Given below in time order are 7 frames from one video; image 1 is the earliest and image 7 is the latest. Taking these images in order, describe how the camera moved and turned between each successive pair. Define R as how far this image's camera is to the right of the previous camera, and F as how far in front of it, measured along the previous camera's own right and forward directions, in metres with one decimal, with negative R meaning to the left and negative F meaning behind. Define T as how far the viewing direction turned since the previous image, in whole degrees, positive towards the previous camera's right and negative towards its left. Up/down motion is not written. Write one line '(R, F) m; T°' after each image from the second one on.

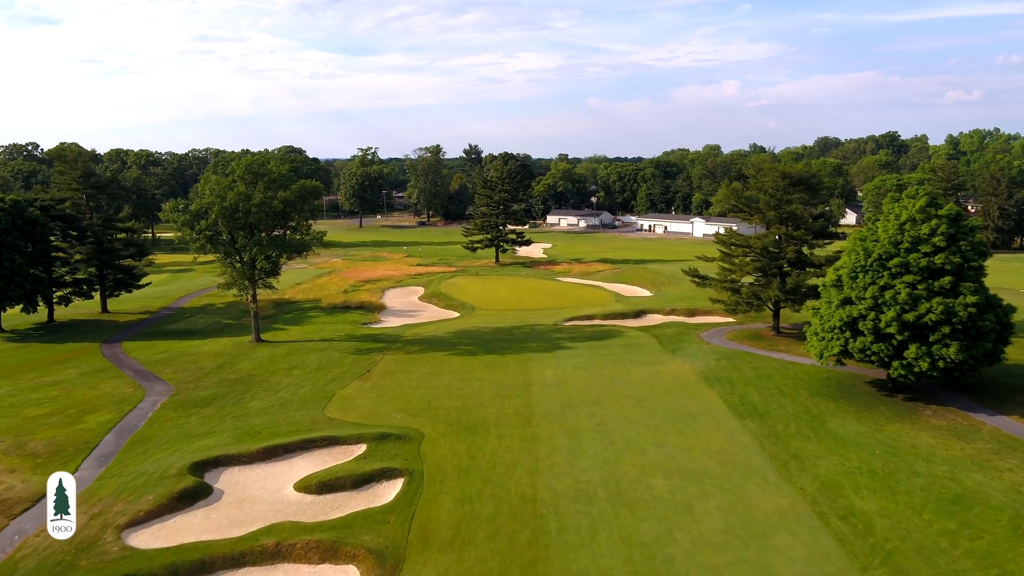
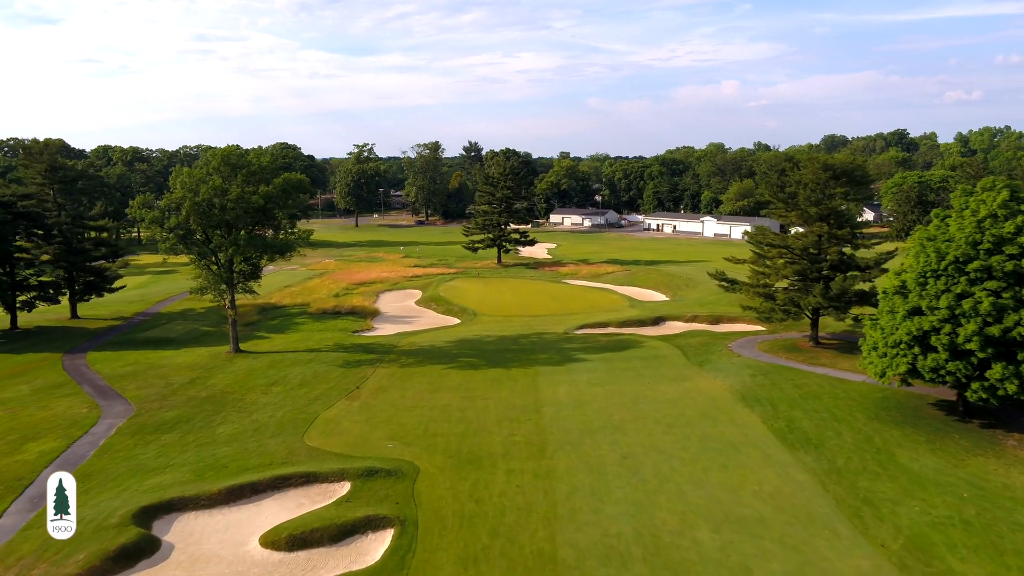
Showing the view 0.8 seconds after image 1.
(-0.2, +3.6) m; 0°
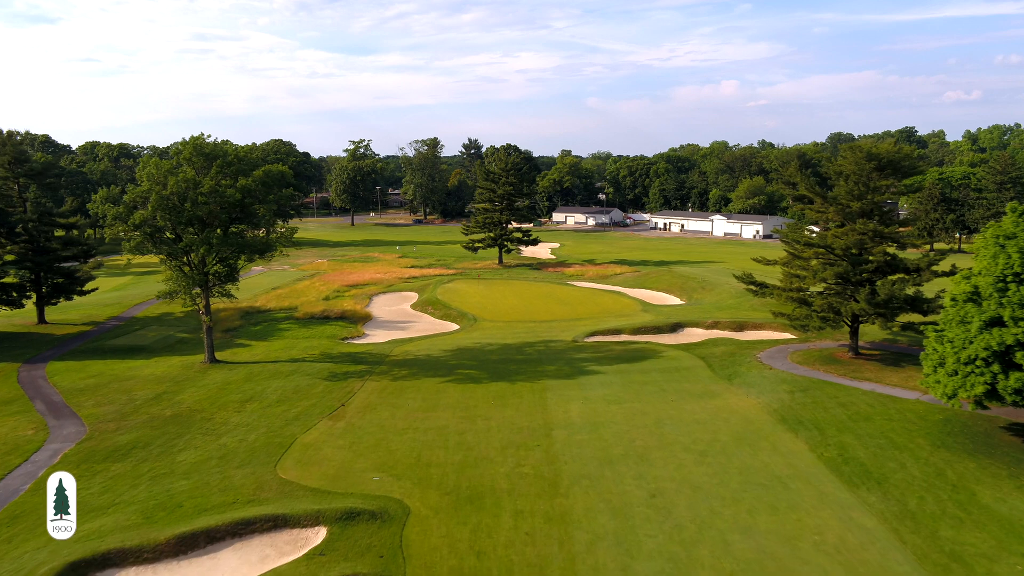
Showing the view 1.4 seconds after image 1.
(-0.1, +3.1) m; 0°
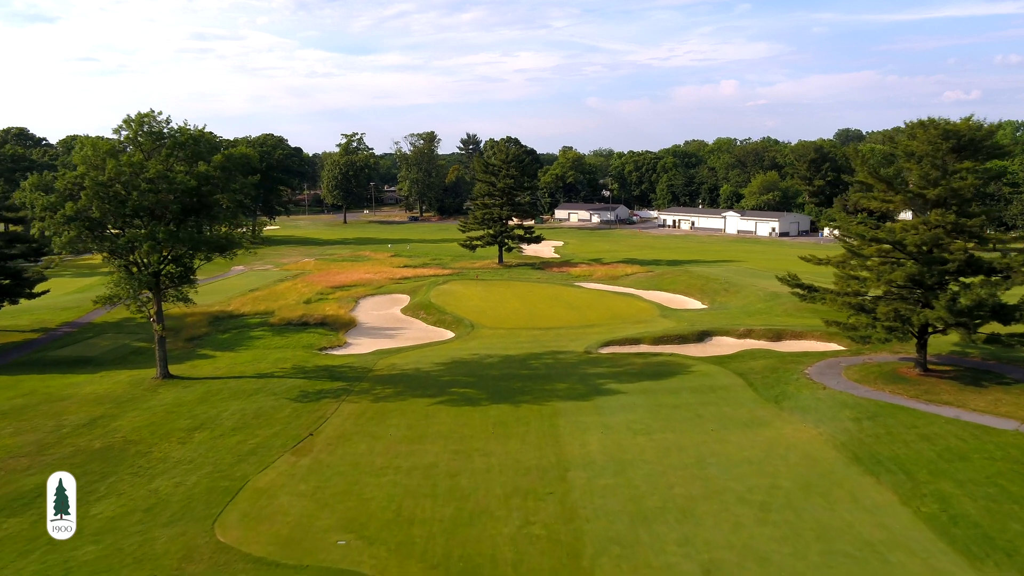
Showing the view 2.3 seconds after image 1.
(-0.1, +4.3) m; 0°
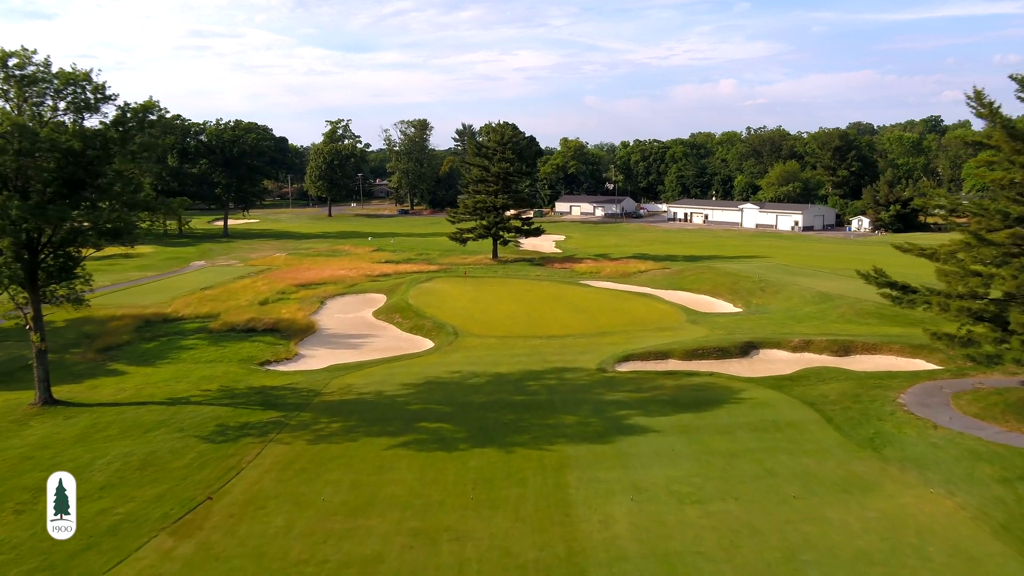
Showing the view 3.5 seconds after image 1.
(+0.1, +6.2) m; 0°
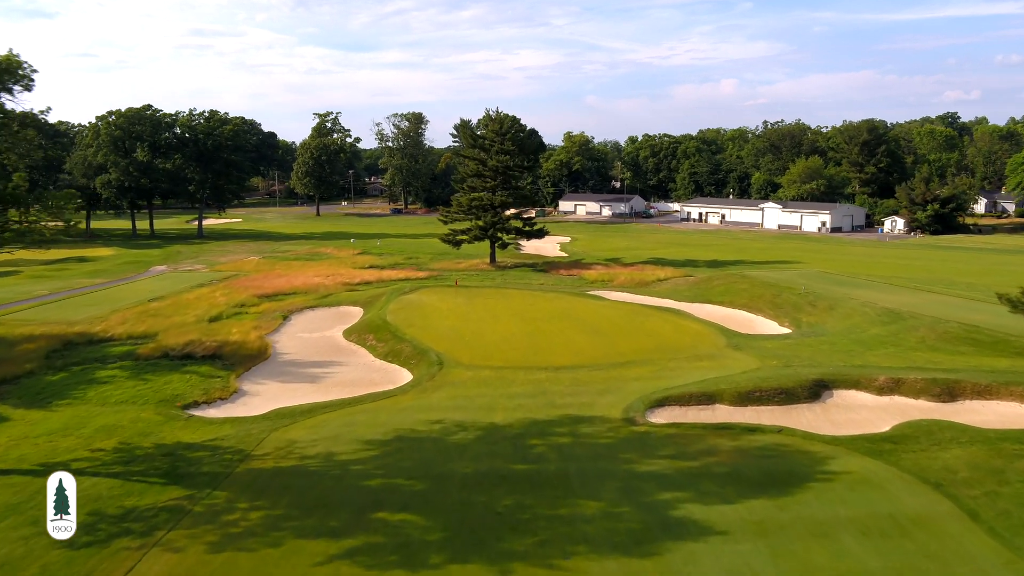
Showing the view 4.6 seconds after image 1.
(0.0, +5.3) m; 0°
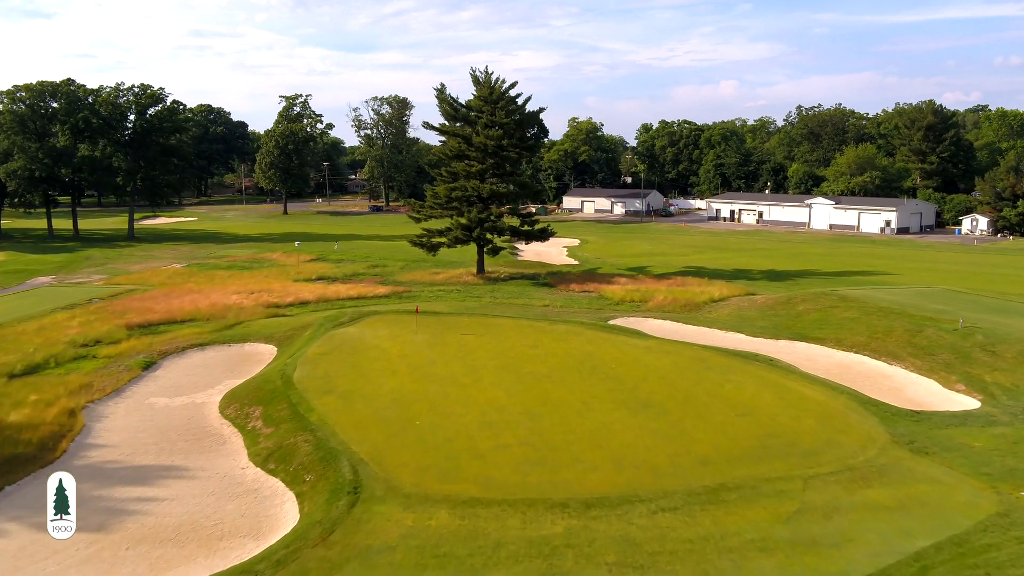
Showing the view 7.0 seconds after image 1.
(+0.1, +10.2) m; 0°
